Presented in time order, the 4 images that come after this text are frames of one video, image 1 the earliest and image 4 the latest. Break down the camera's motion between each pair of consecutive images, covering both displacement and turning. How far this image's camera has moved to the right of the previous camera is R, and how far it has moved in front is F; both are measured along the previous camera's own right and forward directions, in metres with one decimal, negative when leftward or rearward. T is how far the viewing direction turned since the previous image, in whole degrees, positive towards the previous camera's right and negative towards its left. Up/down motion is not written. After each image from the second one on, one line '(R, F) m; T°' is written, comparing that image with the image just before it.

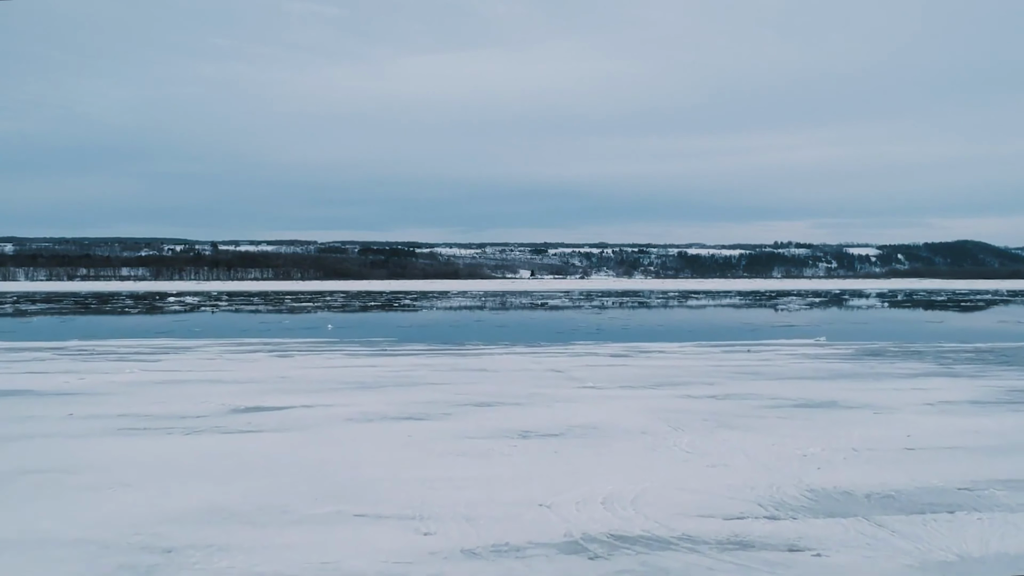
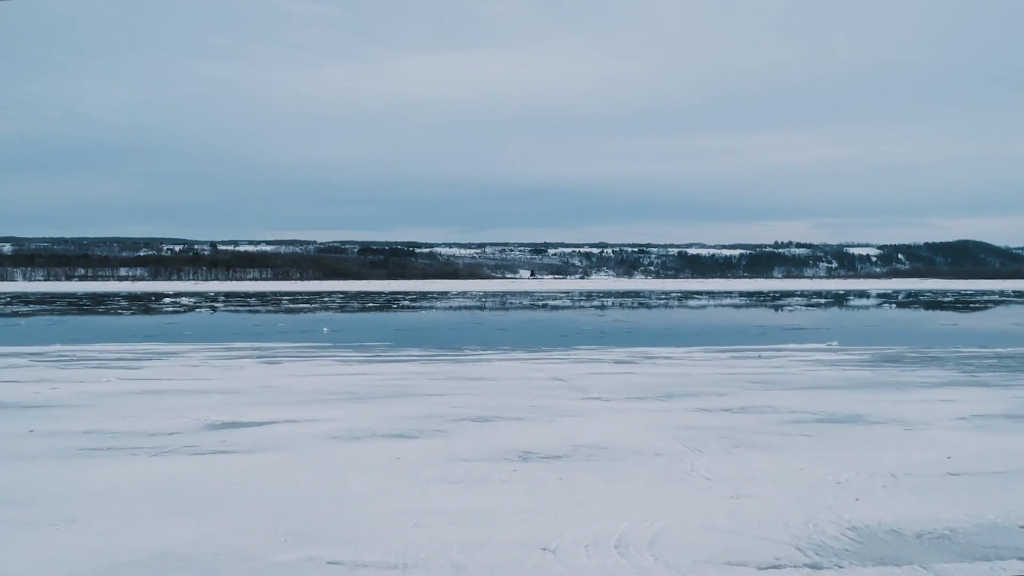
(0.0, +0.6) m; 0°
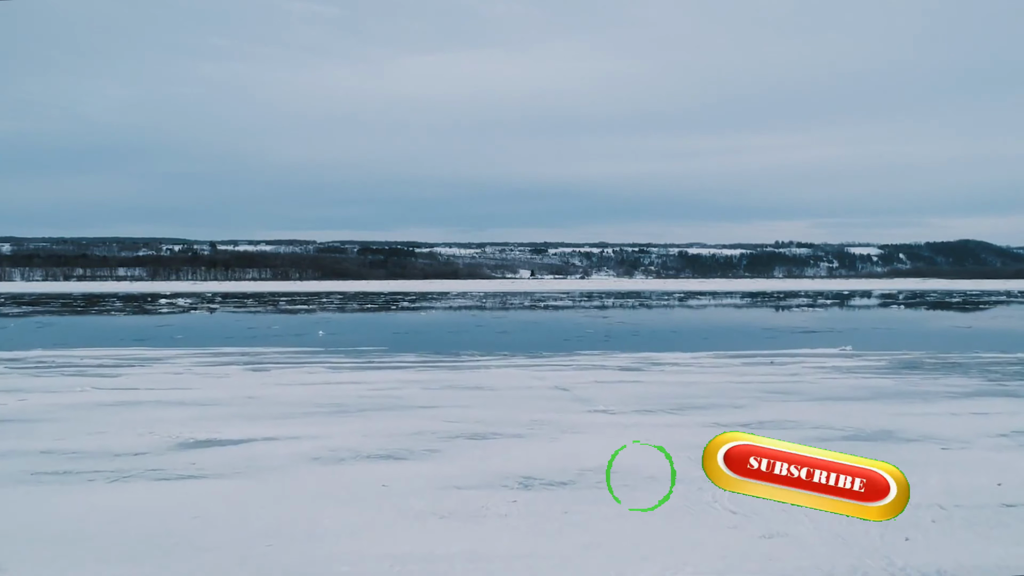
(0.0, +0.6) m; 0°
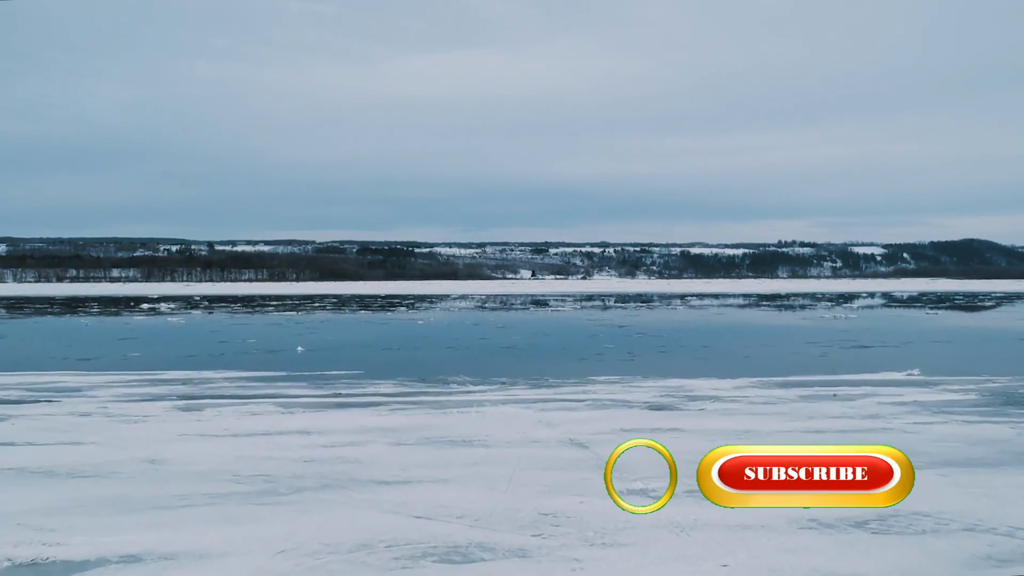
(0.0, +2.2) m; 0°
